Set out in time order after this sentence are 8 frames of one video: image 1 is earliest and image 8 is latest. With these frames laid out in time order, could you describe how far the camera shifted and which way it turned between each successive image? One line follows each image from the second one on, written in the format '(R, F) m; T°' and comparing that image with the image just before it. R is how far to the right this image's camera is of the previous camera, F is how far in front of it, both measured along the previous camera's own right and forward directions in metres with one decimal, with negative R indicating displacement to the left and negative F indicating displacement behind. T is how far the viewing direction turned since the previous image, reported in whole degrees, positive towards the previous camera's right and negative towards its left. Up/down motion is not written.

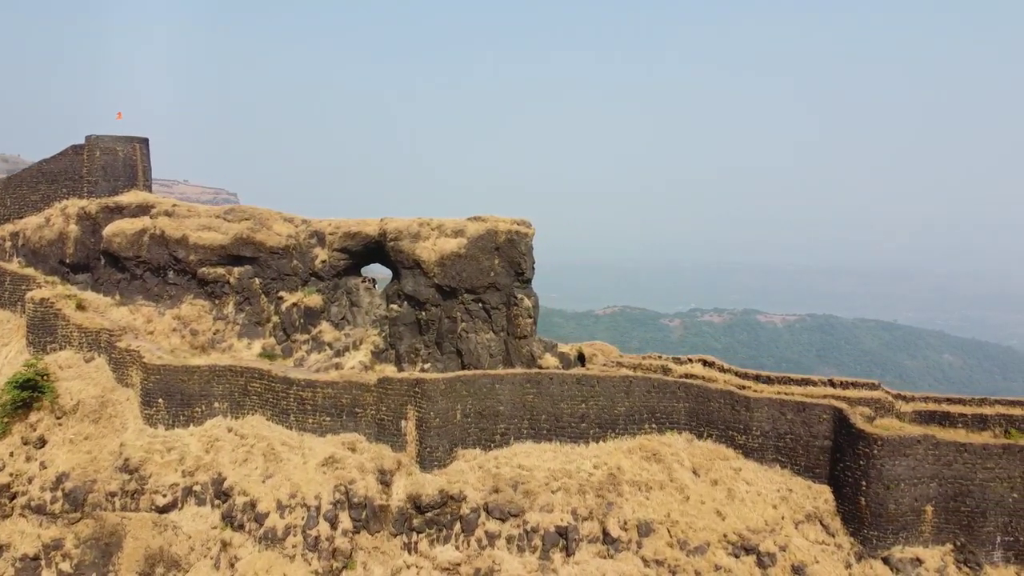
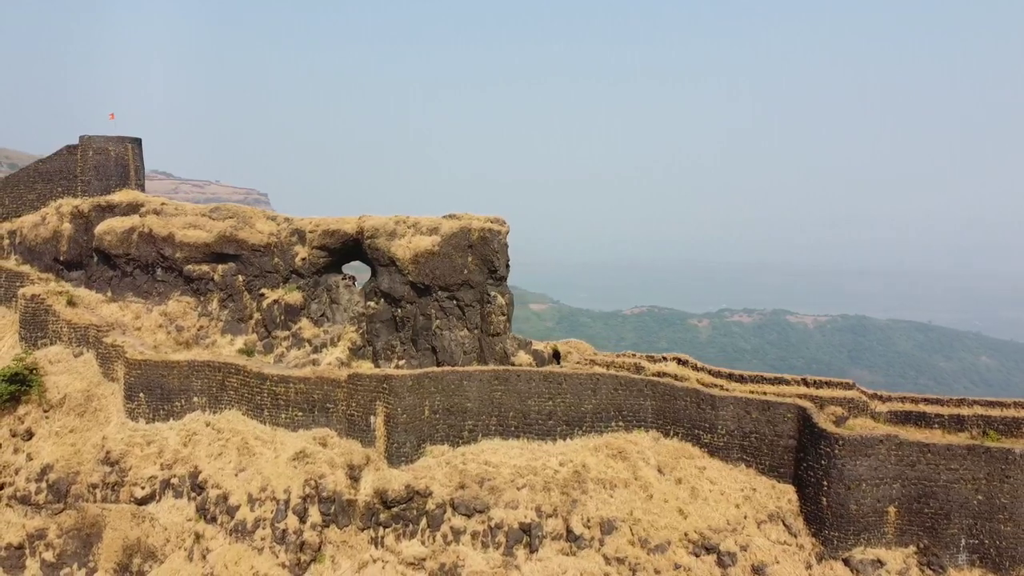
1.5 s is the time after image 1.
(+1.1, 0.0) m; -2°
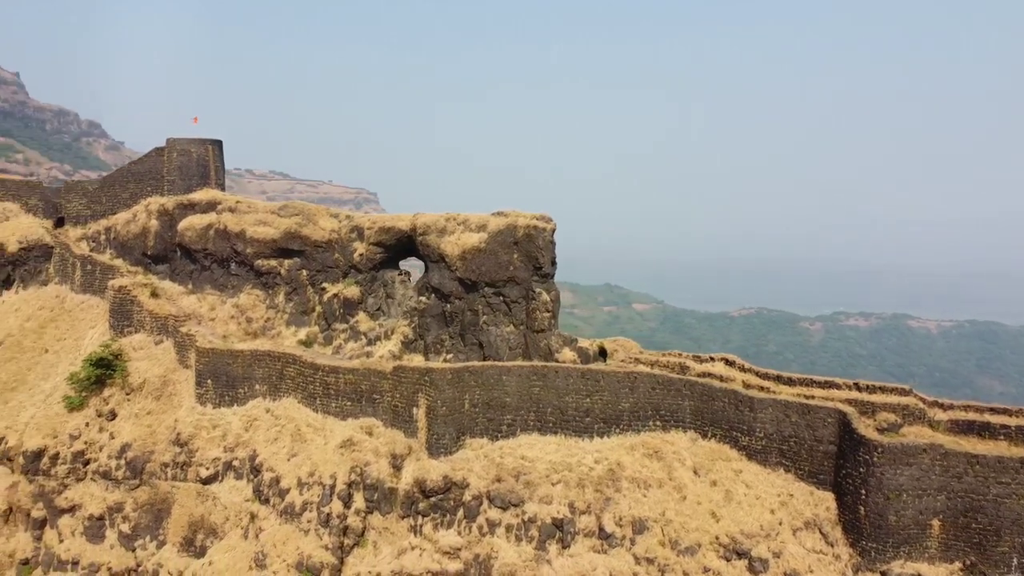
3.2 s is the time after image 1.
(+1.2, -0.1) m; -8°
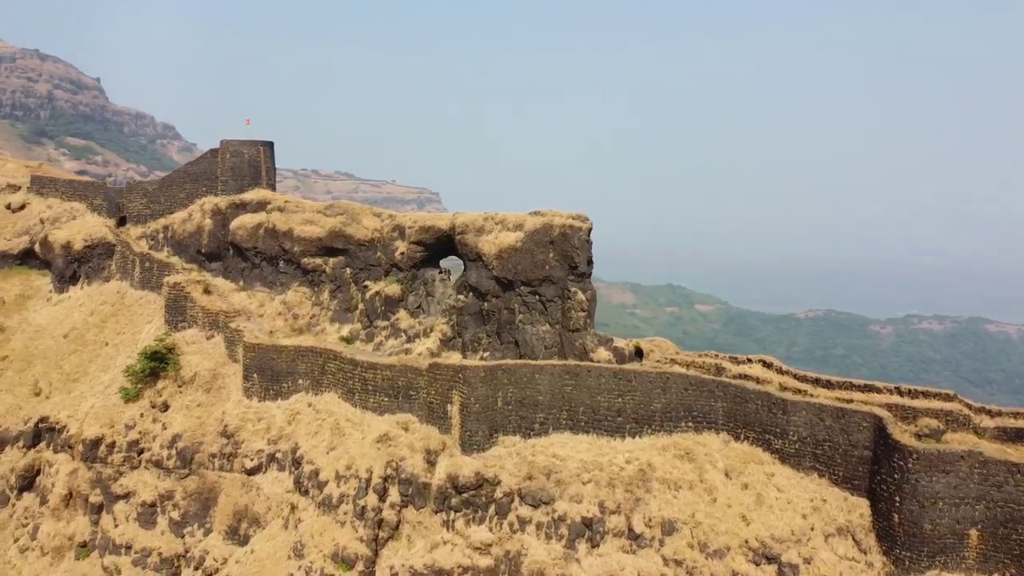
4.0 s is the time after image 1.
(+0.5, -0.1) m; -4°
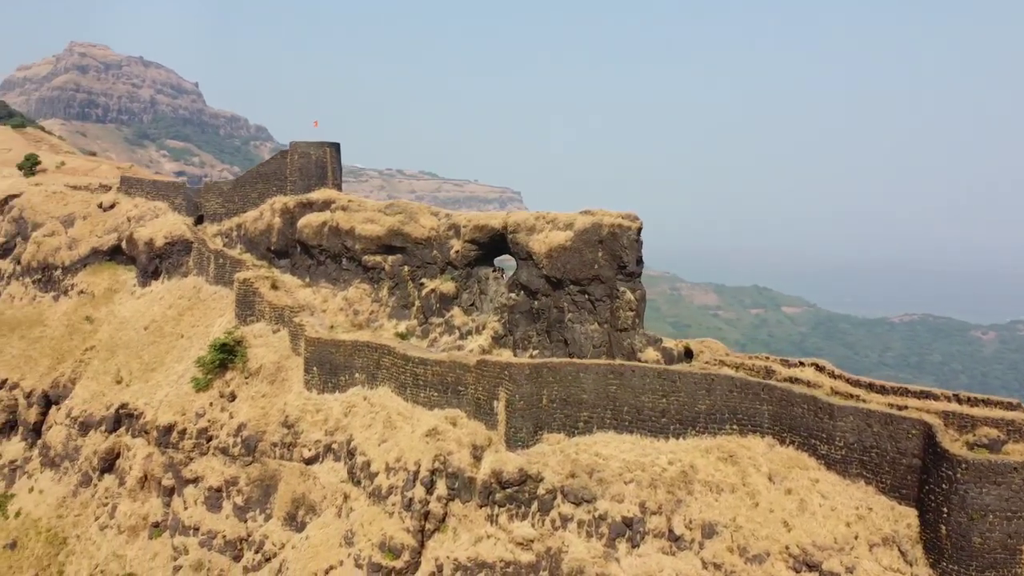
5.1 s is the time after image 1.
(+0.7, -0.1) m; -6°
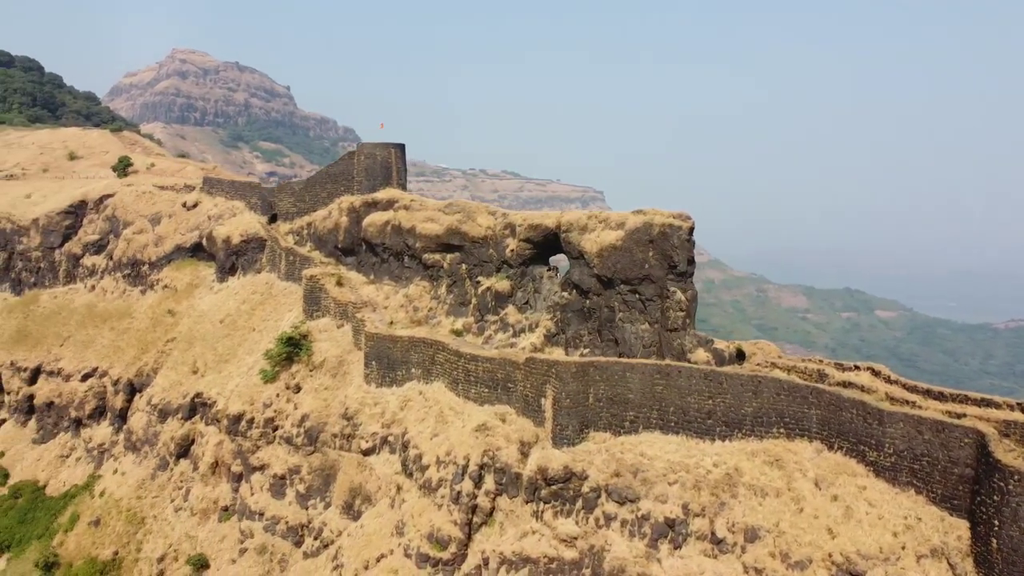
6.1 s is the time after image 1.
(+0.7, -0.1) m; -6°
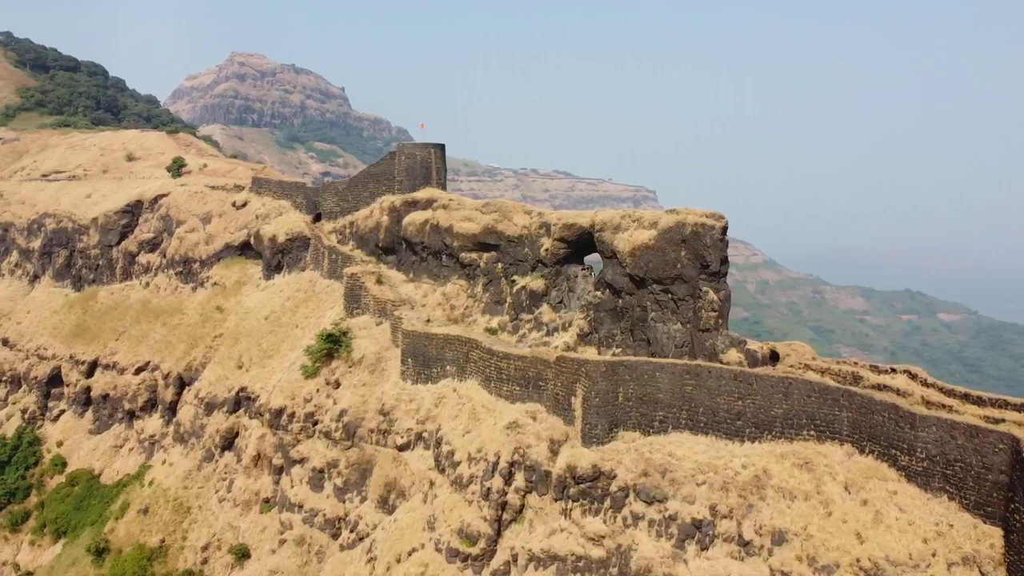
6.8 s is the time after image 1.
(+0.4, -0.1) m; -4°
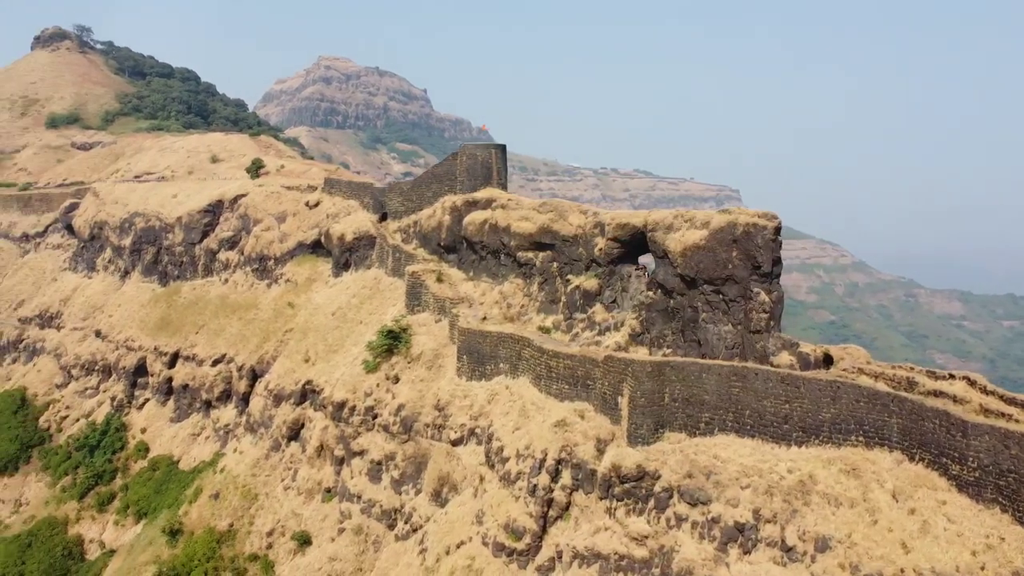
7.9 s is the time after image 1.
(+0.6, -0.1) m; -6°
